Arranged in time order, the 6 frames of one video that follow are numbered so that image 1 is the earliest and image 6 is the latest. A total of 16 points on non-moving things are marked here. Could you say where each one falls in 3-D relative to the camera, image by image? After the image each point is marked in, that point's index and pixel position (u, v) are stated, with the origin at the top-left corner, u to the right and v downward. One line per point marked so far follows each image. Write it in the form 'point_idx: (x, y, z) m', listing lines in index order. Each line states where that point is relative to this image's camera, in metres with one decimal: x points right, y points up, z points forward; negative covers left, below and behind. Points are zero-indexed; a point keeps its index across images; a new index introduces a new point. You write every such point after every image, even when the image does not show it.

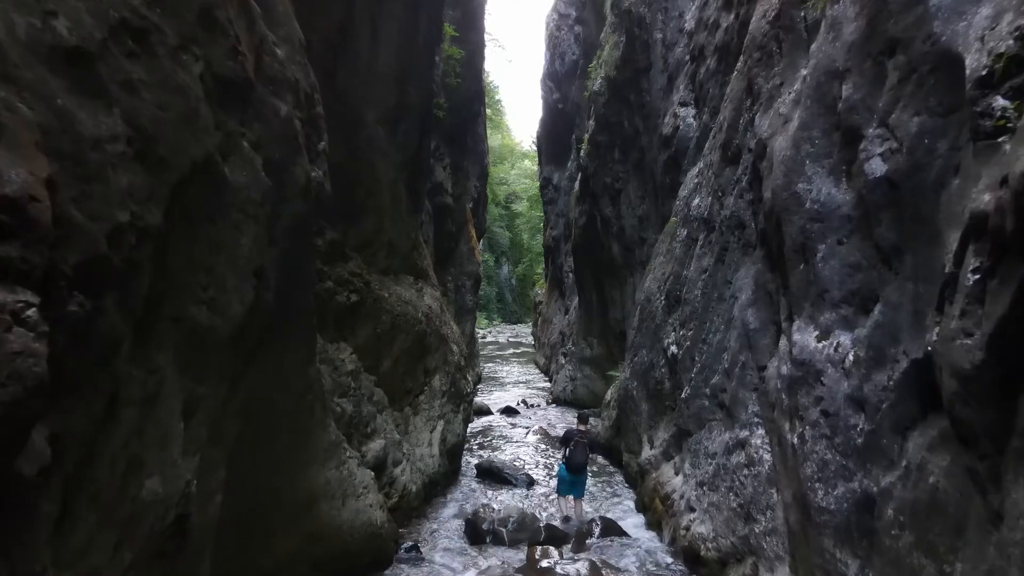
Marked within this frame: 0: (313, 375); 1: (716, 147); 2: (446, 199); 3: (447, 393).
0: (-2.0, -0.9, +6.2) m
1: (+2.6, +1.8, +7.9) m
2: (-1.9, +2.5, +17.8) m
3: (-1.2, -1.9, +11.5) m
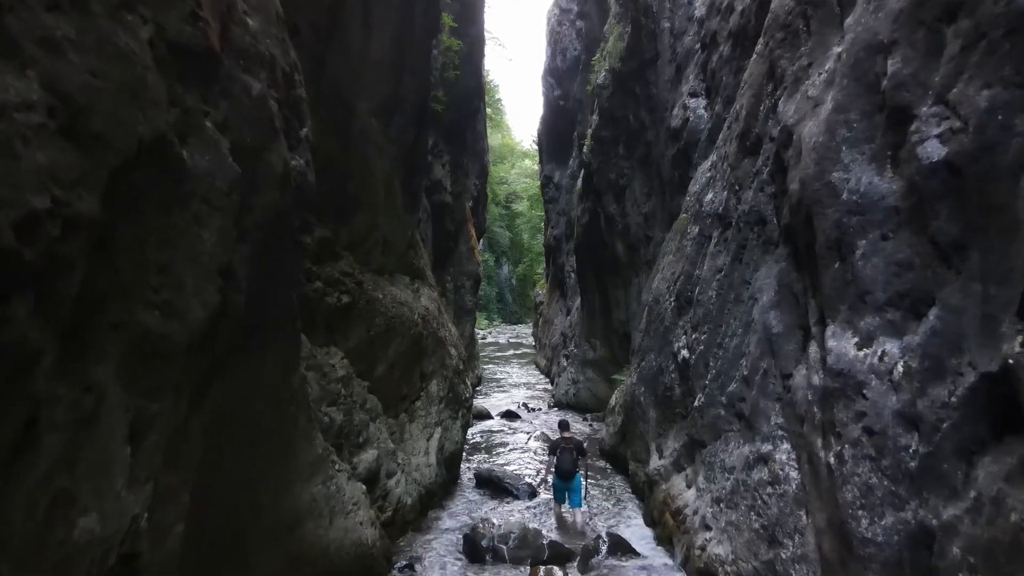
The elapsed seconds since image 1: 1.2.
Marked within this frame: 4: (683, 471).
0: (-2.0, -0.9, +5.7) m
1: (+2.6, +1.8, +7.4) m
2: (-1.9, +2.5, +17.3) m
3: (-1.2, -1.9, +11.0) m
4: (+2.2, -2.4, +8.1) m
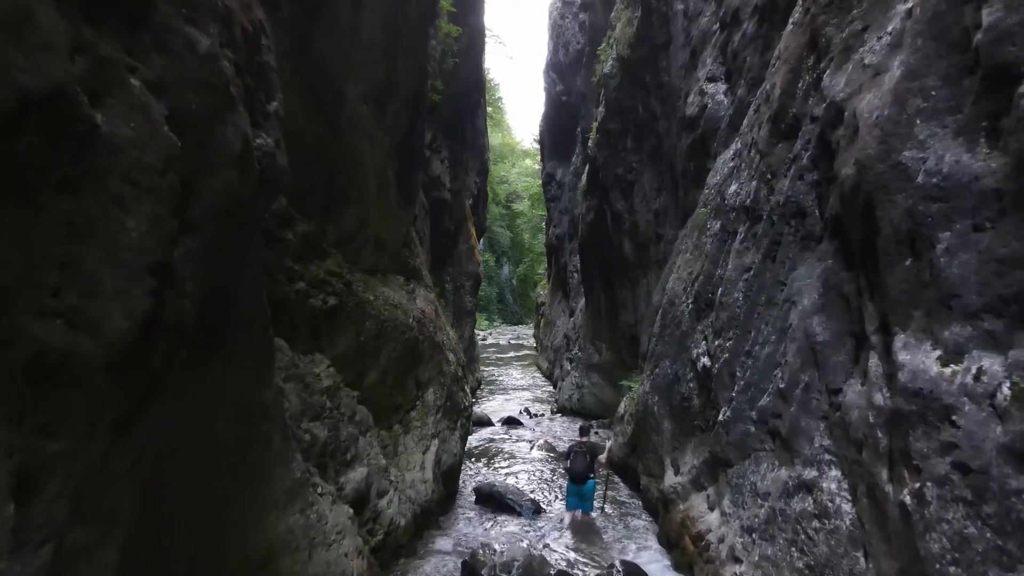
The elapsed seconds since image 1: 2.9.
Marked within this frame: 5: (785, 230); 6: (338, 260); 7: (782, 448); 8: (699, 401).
0: (-2.0, -0.9, +4.9) m
1: (+2.6, +1.8, +6.7) m
2: (-1.8, +2.5, +16.5) m
3: (-1.1, -2.0, +10.2) m
4: (+2.2, -2.4, +7.3) m
5: (+2.5, +0.5, +5.8) m
6: (-2.3, +0.4, +8.0) m
7: (+2.4, -1.4, +5.5) m
8: (+2.3, -1.4, +7.8) m
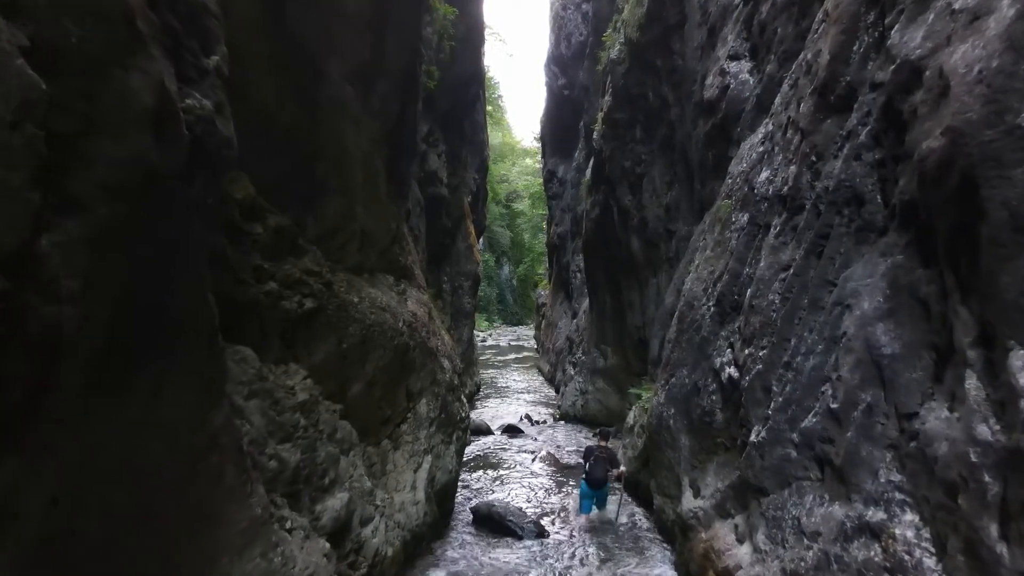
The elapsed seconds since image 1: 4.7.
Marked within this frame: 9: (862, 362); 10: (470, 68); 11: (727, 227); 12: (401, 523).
0: (-2.0, -0.9, +4.1) m
1: (+2.7, +1.8, +5.8) m
2: (-1.8, +2.5, +15.6) m
3: (-1.1, -2.0, +9.3) m
4: (+2.3, -2.4, +6.4) m
5: (+2.5, +0.5, +4.9) m
6: (-2.2, +0.4, +7.2) m
7: (+2.4, -1.4, +4.6) m
8: (+2.4, -1.4, +6.9) m
9: (+2.5, -0.5, +4.4) m
10: (-1.1, +5.8, +16.5) m
11: (+2.6, +0.7, +7.5) m
12: (-1.3, -2.8, +7.5) m
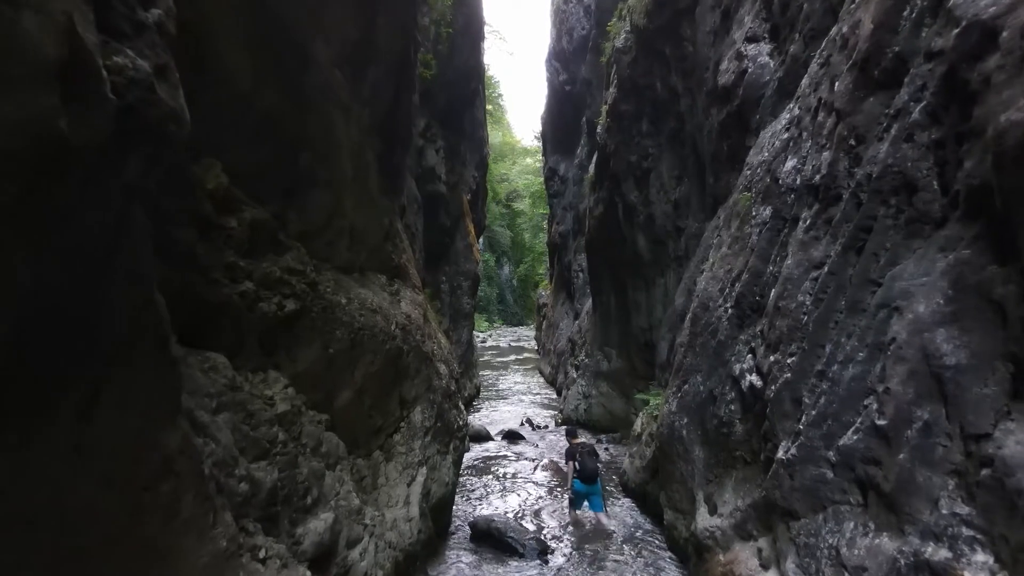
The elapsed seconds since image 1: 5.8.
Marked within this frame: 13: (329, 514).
0: (-2.0, -0.9, +3.5) m
1: (+2.7, +1.8, +5.2) m
2: (-1.8, +2.5, +15.1) m
3: (-1.1, -2.0, +8.7) m
4: (+2.3, -2.4, +5.8) m
5: (+2.5, +0.5, +4.3) m
6: (-2.2, +0.4, +6.6) m
7: (+2.4, -1.4, +4.1) m
8: (+2.4, -1.4, +6.3) m
9: (+2.5, -0.5, +3.8) m
10: (-1.1, +5.8, +15.9) m
11: (+2.6, +0.7, +6.9) m
12: (-1.3, -2.8, +6.9) m
13: (-1.7, -2.1, +5.8) m
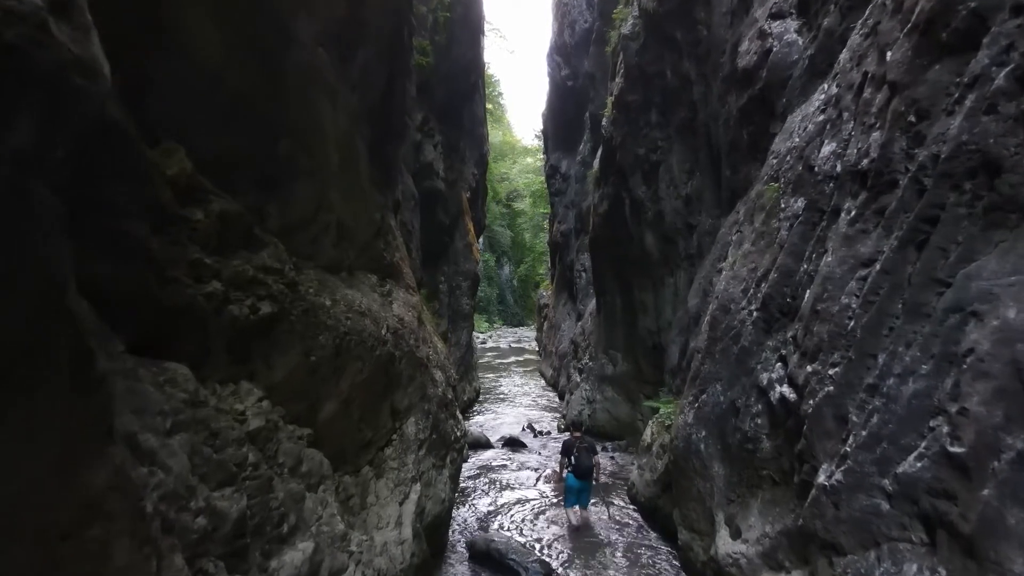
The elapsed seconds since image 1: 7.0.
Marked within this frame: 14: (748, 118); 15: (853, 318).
0: (-2.0, -0.9, +2.8) m
1: (+2.7, +1.8, +4.5) m
2: (-1.8, +2.5, +14.4) m
3: (-1.1, -2.0, +8.1) m
4: (+2.3, -2.4, +5.2) m
5: (+2.6, +0.5, +3.6) m
6: (-2.2, +0.3, +5.9) m
7: (+2.4, -1.4, +3.4) m
8: (+2.4, -1.4, +5.7) m
9: (+2.5, -0.5, +3.1) m
10: (-1.1, +5.8, +15.2) m
11: (+2.6, +0.7, +6.2) m
12: (-1.3, -2.8, +6.3) m
13: (-1.7, -2.1, +5.2) m
14: (+2.8, +2.0, +7.5) m
15: (+2.4, -0.2, +4.5) m
